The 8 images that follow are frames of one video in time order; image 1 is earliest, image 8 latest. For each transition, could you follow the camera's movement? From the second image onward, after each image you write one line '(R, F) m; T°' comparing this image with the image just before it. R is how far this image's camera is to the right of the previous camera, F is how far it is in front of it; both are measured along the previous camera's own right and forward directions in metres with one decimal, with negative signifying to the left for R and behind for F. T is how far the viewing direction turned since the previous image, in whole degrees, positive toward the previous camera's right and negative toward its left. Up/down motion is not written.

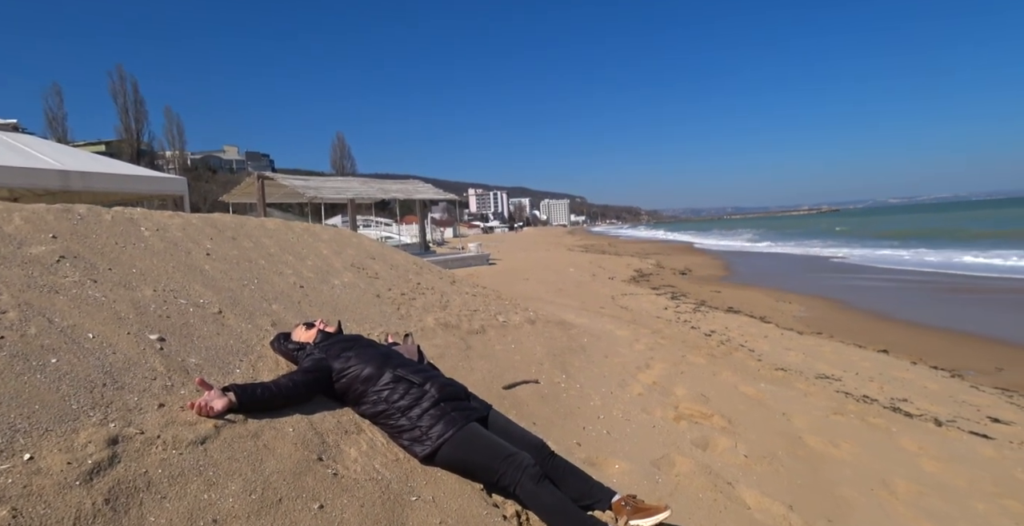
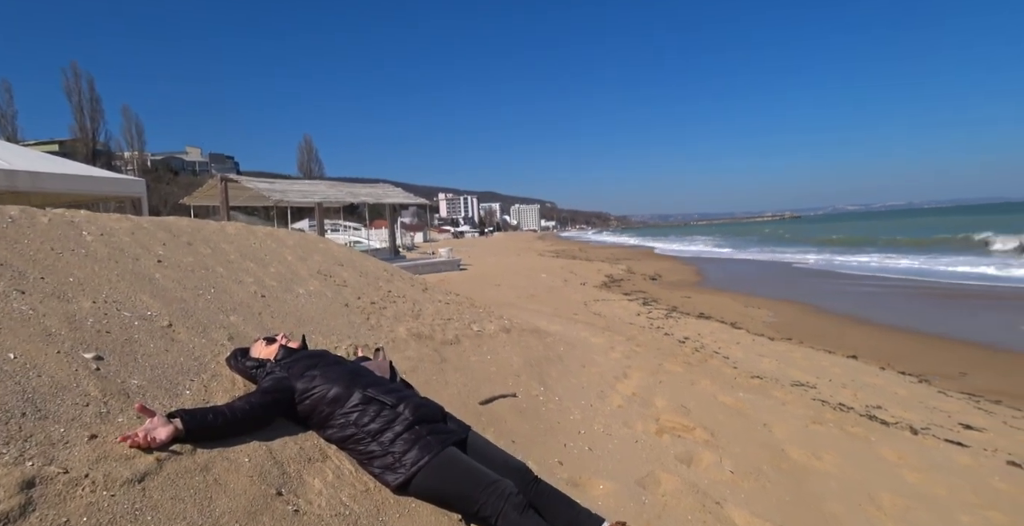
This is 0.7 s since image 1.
(-0.1, +0.3) m; +3°
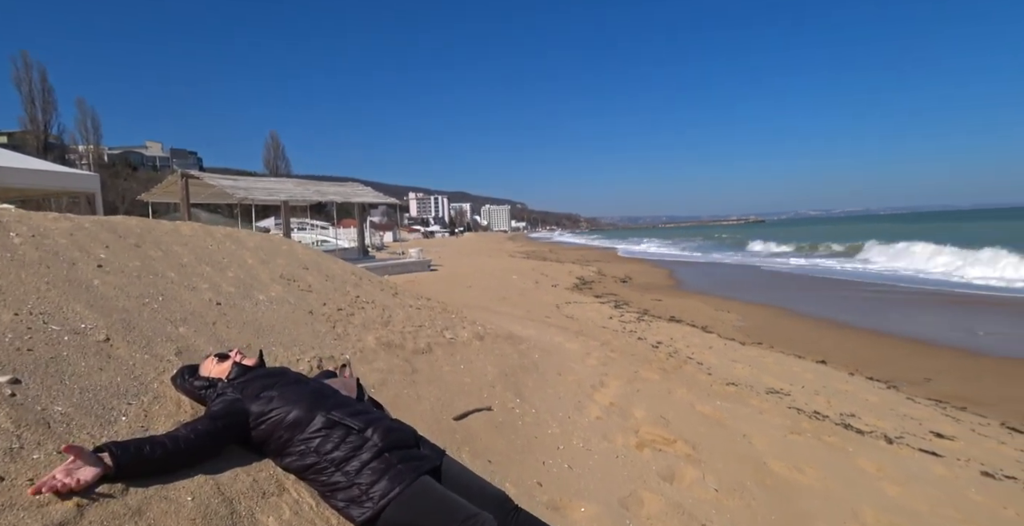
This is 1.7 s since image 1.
(-0.1, +0.3) m; +3°
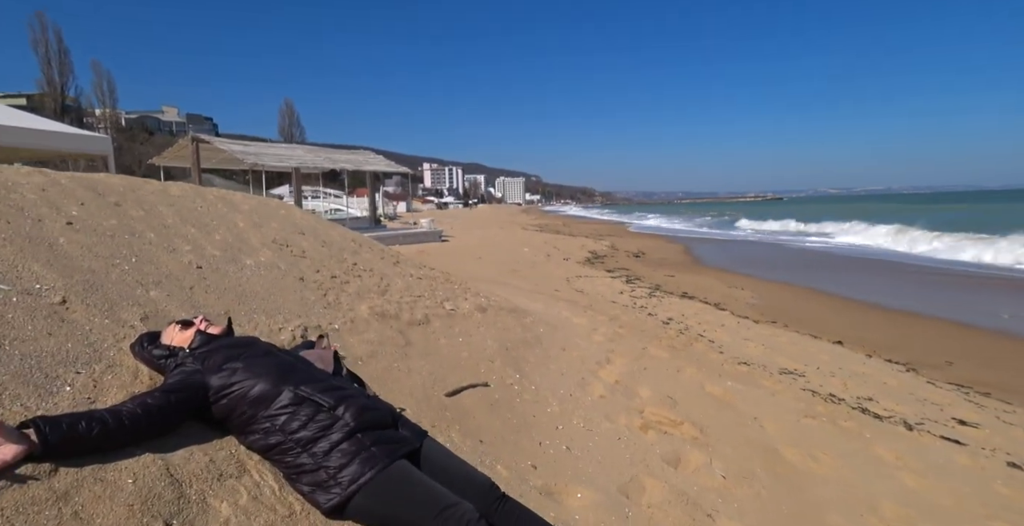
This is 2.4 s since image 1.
(+0.1, +0.4) m; -1°
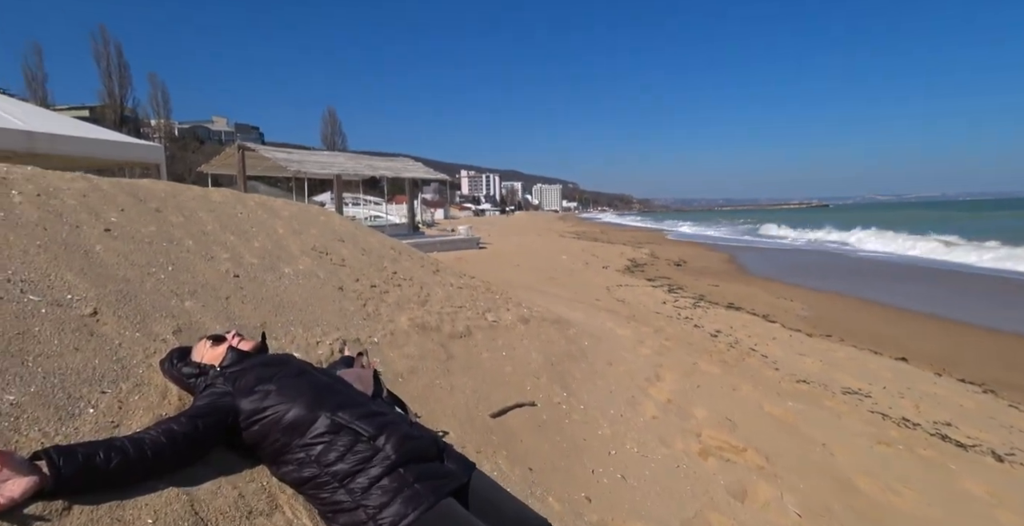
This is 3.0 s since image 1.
(-0.1, +0.4) m; -4°
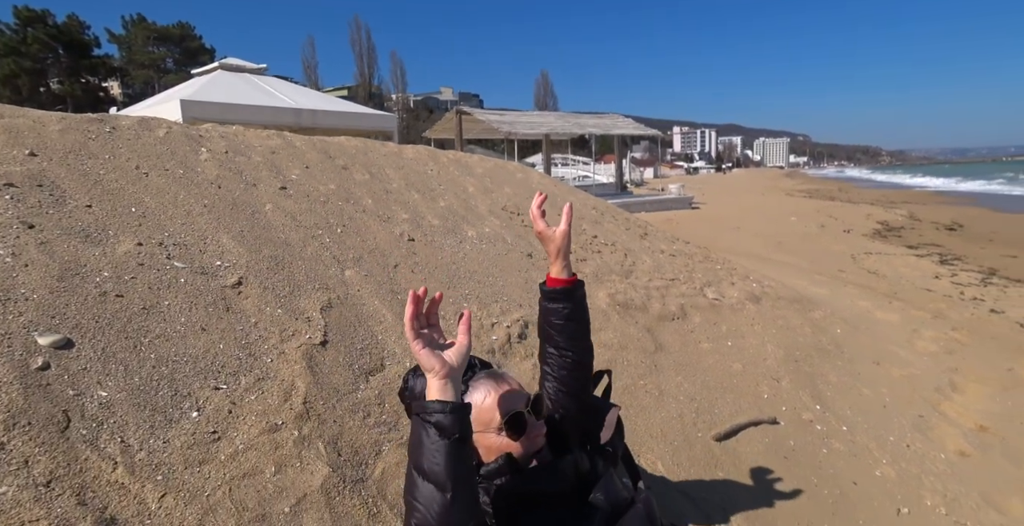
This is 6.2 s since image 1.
(-0.2, +1.2) m; -22°
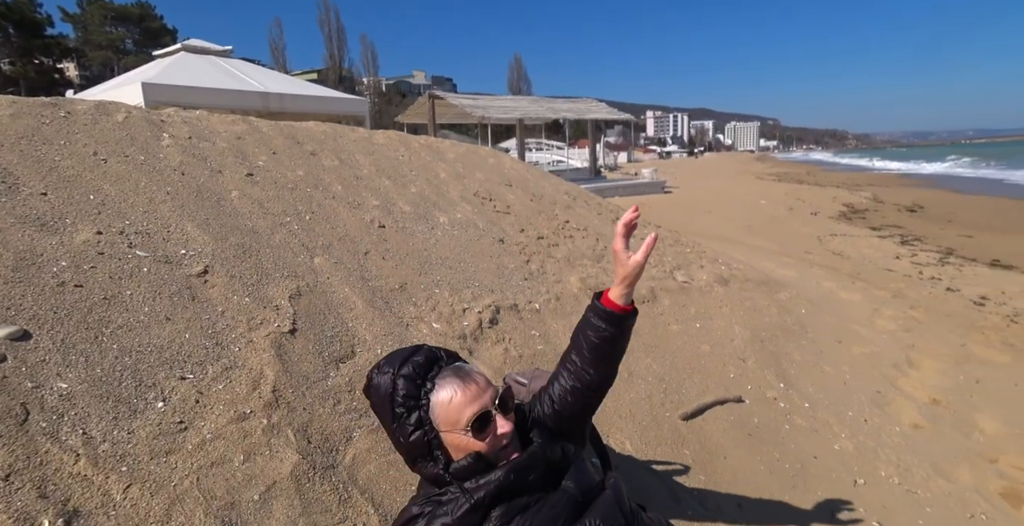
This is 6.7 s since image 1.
(0.0, 0.0) m; +2°
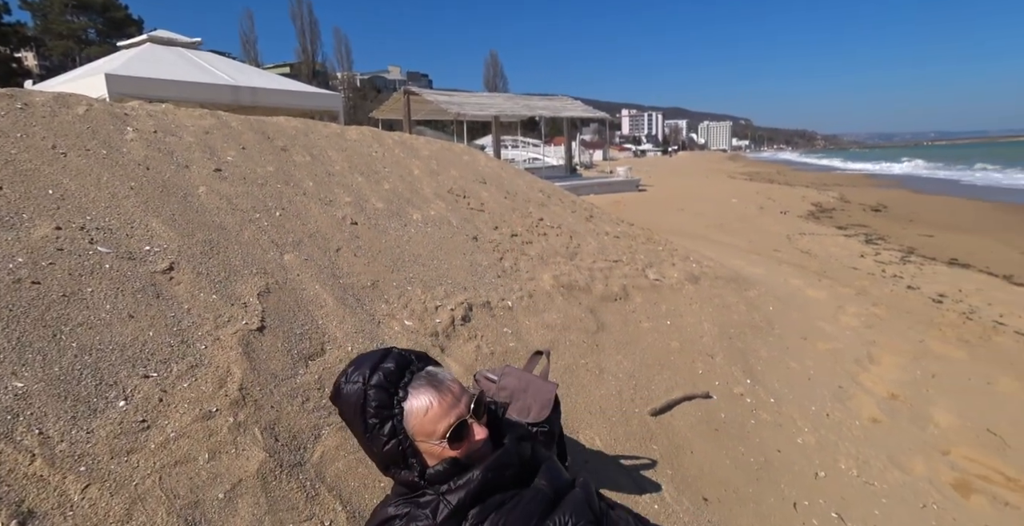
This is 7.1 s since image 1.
(0.0, 0.0) m; +2°
